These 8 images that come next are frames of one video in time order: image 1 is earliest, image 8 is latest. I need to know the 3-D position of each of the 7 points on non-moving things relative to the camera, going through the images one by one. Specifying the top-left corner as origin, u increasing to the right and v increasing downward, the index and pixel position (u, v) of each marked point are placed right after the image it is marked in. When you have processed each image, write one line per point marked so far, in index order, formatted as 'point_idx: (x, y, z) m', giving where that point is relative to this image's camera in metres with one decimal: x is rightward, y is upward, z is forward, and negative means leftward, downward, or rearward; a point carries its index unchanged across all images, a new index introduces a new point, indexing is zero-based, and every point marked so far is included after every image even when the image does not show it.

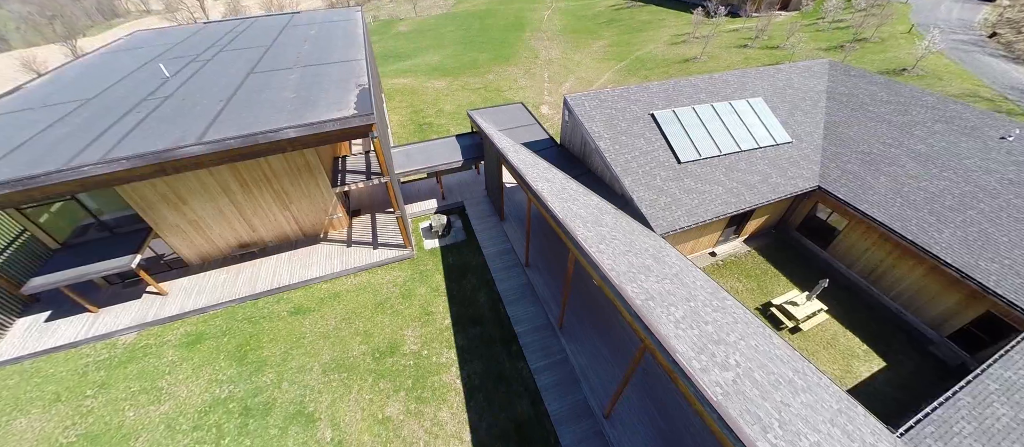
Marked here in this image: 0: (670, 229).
0: (+5.5, -0.2, +12.4) m
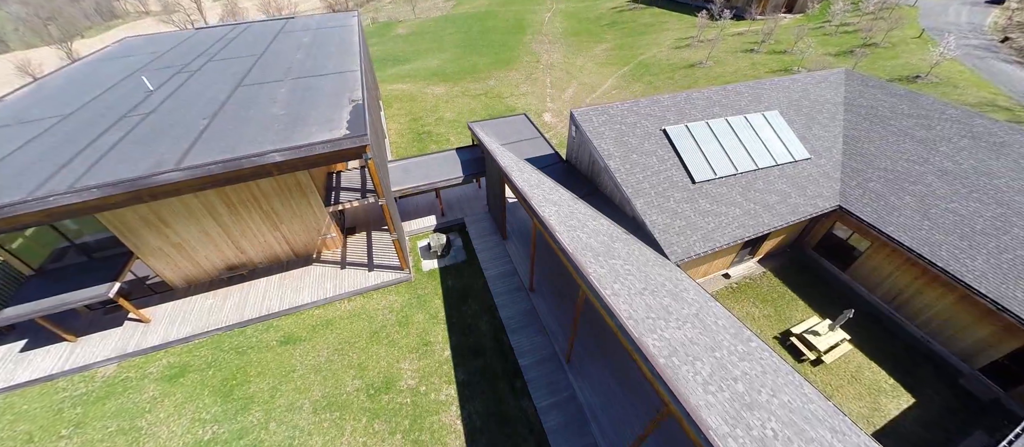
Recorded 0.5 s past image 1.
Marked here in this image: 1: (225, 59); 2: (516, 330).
0: (+5.6, -1.1, +11.6) m
1: (-13.8, +7.8, +17.1) m
2: (+0.1, -3.8, +12.9) m
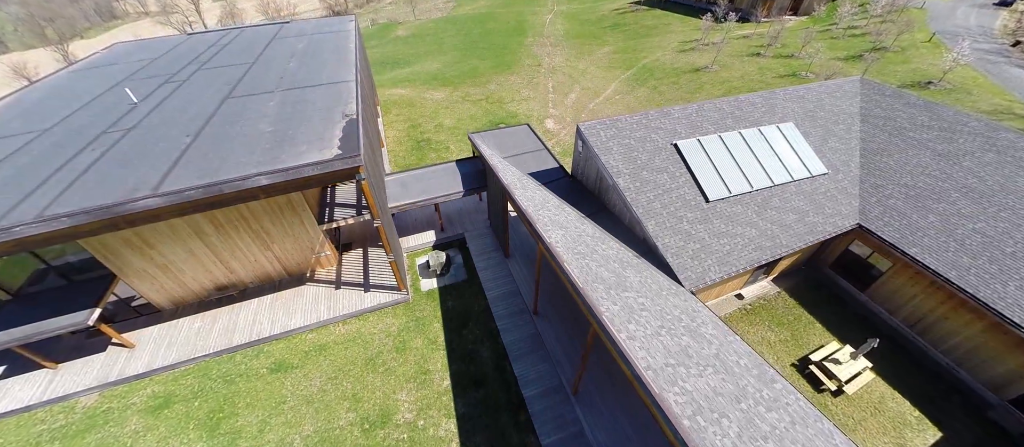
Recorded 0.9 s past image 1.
0: (+5.7, -1.8, +10.9) m
1: (-13.6, +7.1, +16.5) m
2: (+0.2, -4.6, +12.2) m
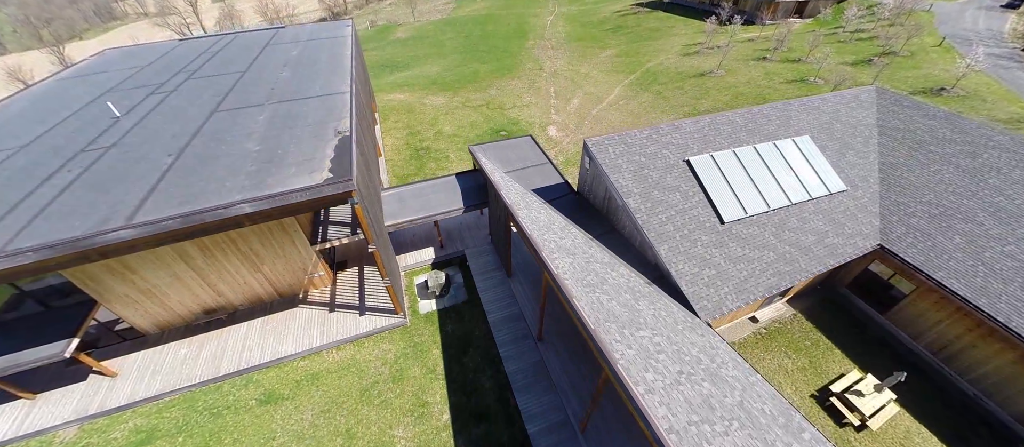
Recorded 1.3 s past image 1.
0: (+5.8, -2.5, +10.2) m
1: (-13.5, +6.4, +15.8) m
2: (+0.3, -5.3, +11.6) m
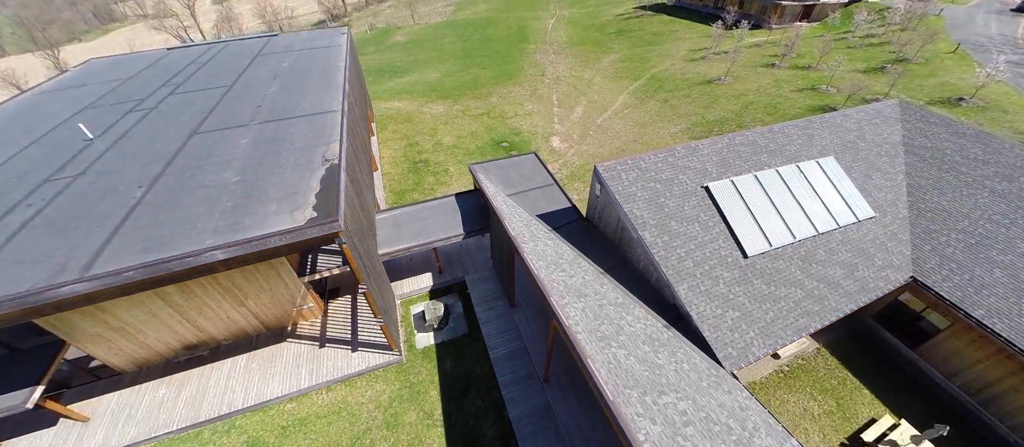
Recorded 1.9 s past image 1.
0: (+6.0, -3.5, +9.3) m
1: (-13.4, +5.4, +14.8) m
2: (+0.5, -6.3, +10.6) m
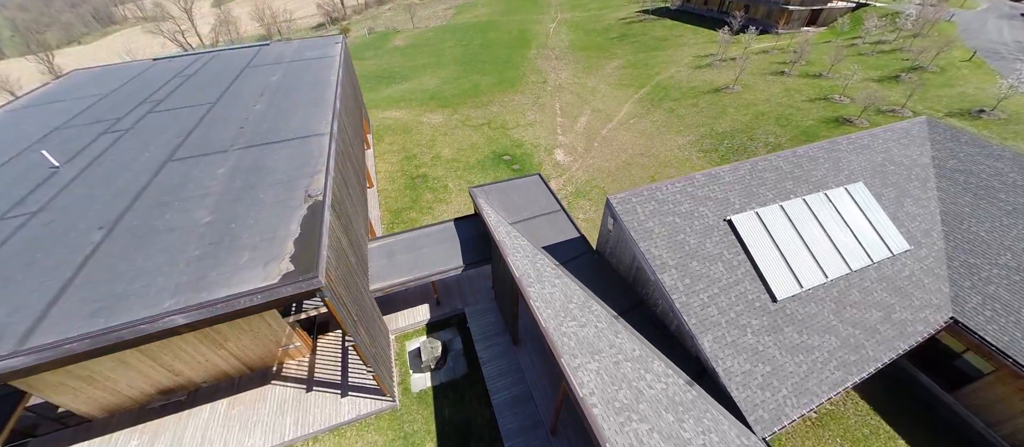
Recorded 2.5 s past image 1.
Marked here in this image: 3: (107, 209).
0: (+6.1, -4.6, +8.3) m
1: (-13.3, +4.3, +13.8) m
2: (+0.6, -7.4, +9.6) m
3: (-10.2, +0.4, +9.1) m
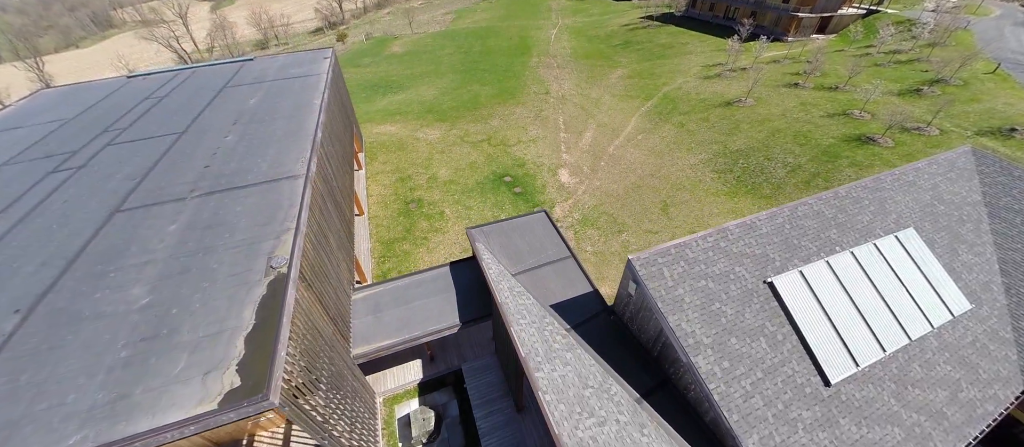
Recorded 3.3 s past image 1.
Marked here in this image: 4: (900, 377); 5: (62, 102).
0: (+6.2, -6.2, +6.7) m
1: (-13.2, +2.7, +12.3) m
2: (+0.7, -9.0, +8.0) m
3: (-10.1, -1.2, +7.6) m
4: (+9.5, -3.7, +8.7) m
5: (-21.6, +5.9, +17.3) m
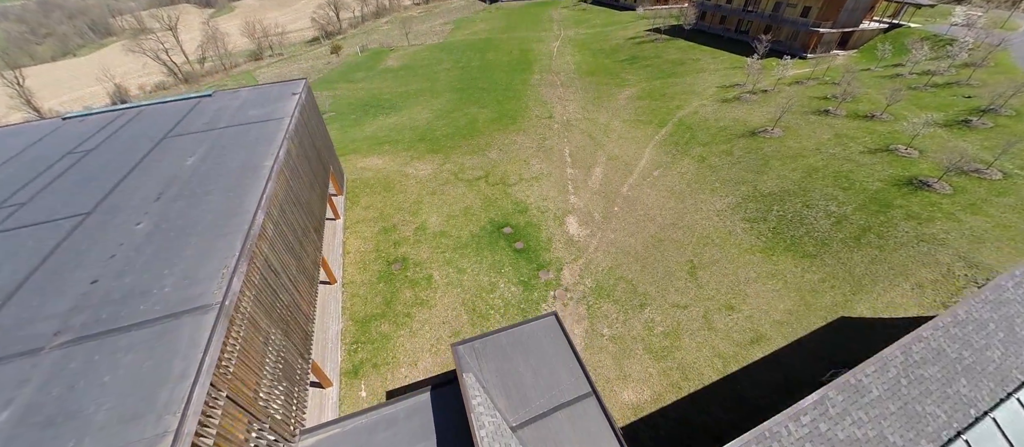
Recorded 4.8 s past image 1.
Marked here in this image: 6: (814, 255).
0: (+6.2, -9.2, +3.7) m
1: (-13.2, -0.4, +9.4) m
2: (+0.7, -12.0, +5.0) m
3: (-10.2, -4.2, +4.6) m
4: (+9.5, -6.8, +5.7) m
5: (-21.6, +2.8, +14.5) m
6: (+14.7, -1.6, +17.5) m
